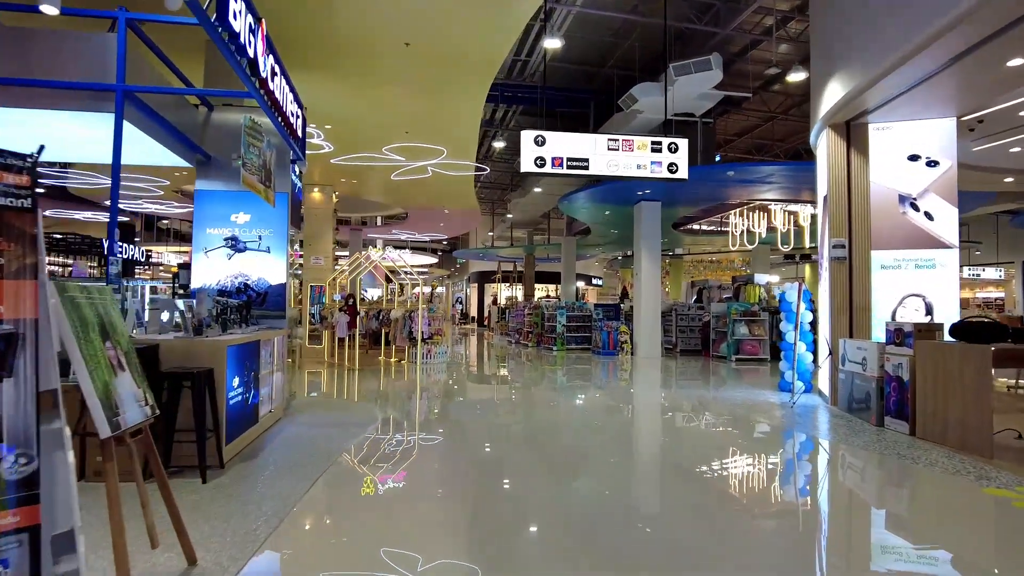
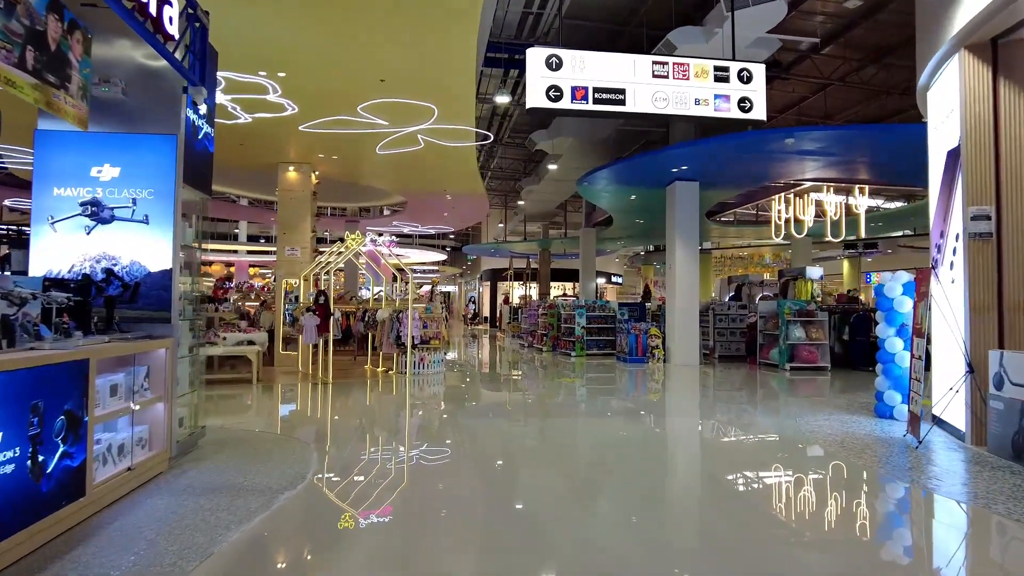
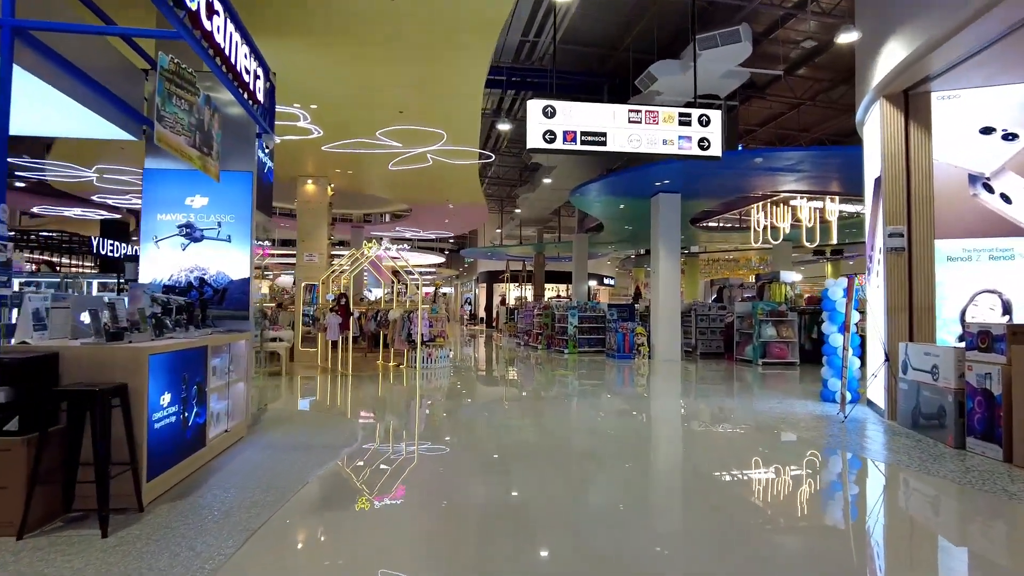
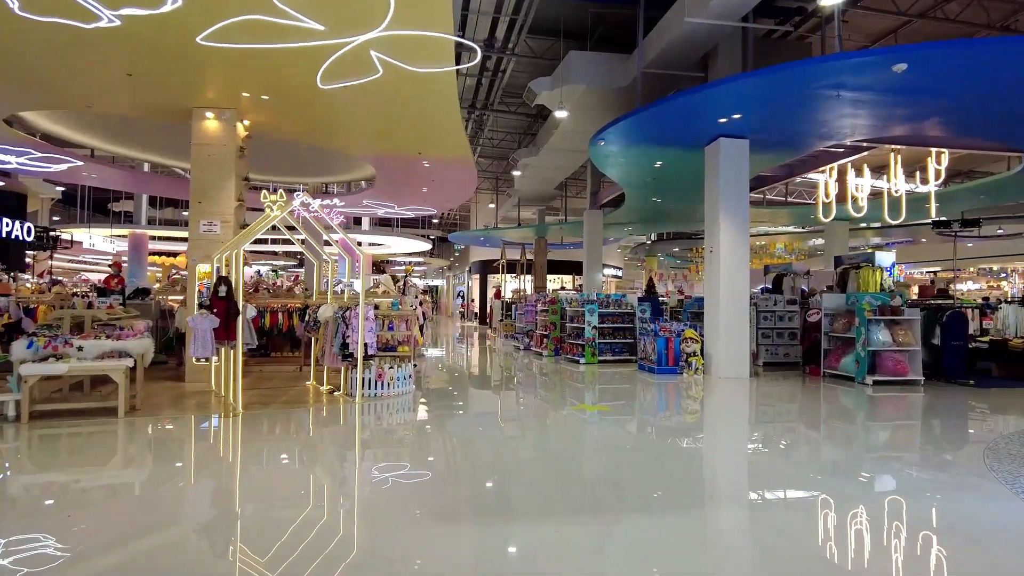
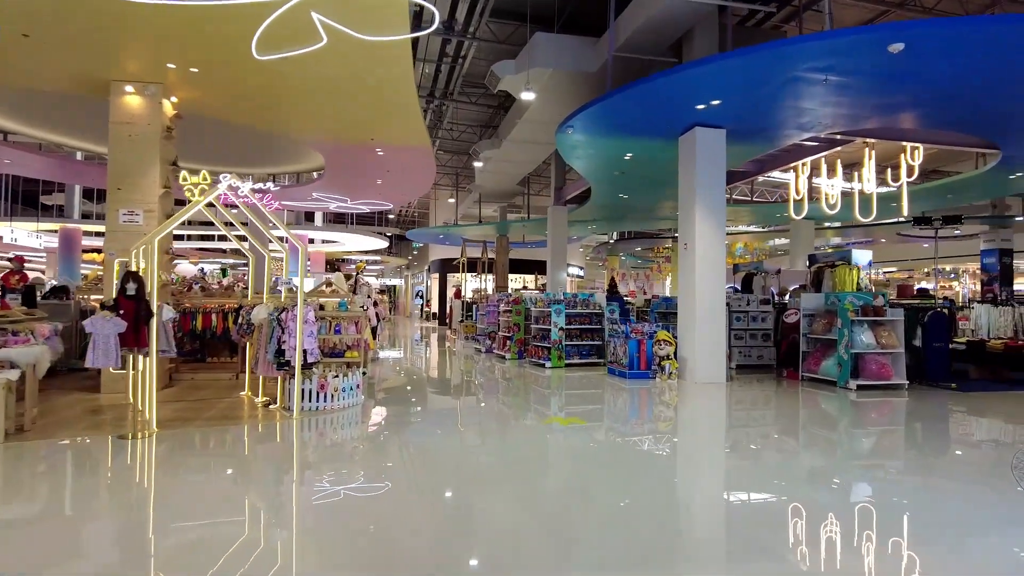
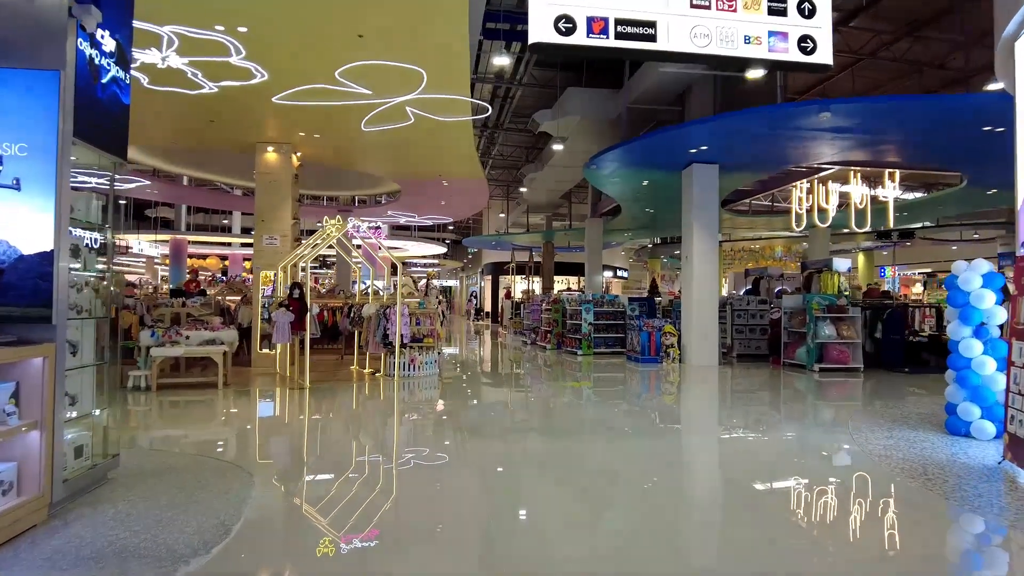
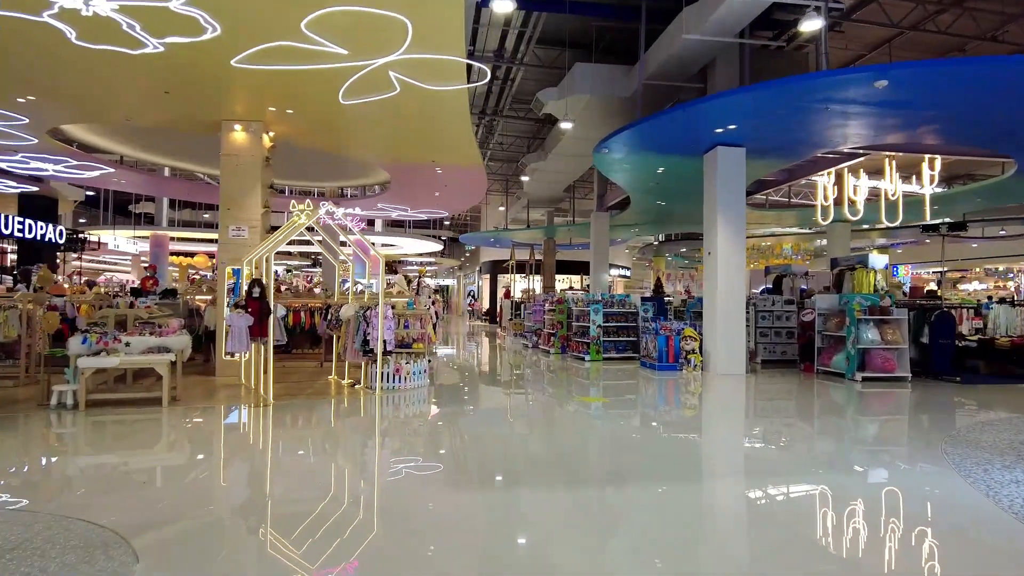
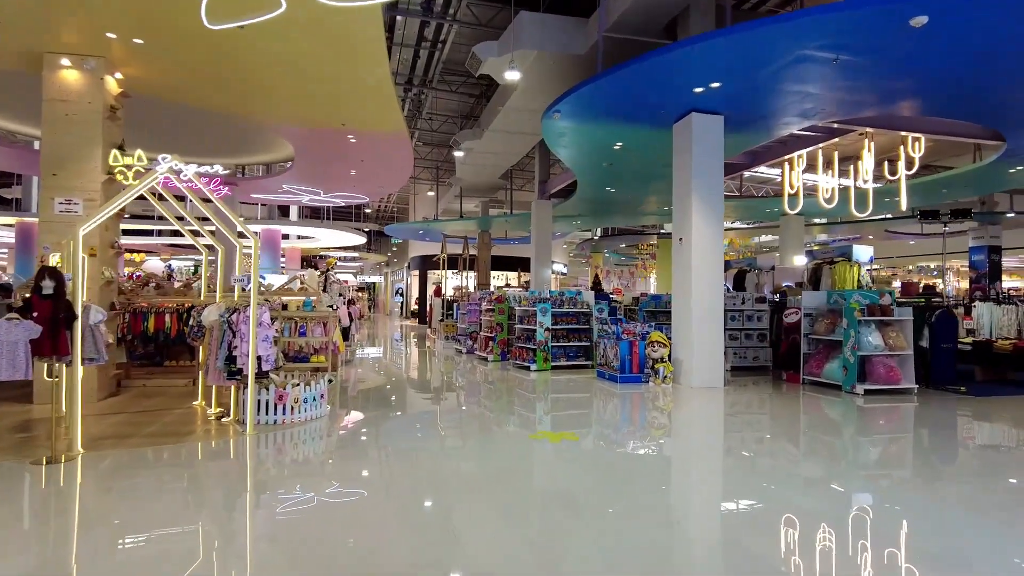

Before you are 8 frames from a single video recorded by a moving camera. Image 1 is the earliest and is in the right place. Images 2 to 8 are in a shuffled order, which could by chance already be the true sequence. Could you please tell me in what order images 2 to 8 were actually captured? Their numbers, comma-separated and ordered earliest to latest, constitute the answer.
3, 2, 6, 7, 4, 5, 8
